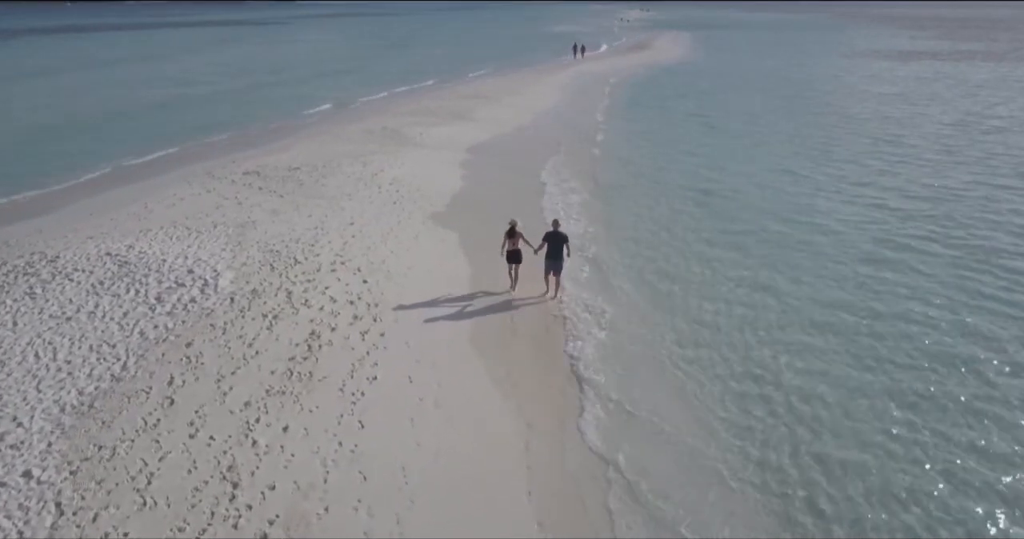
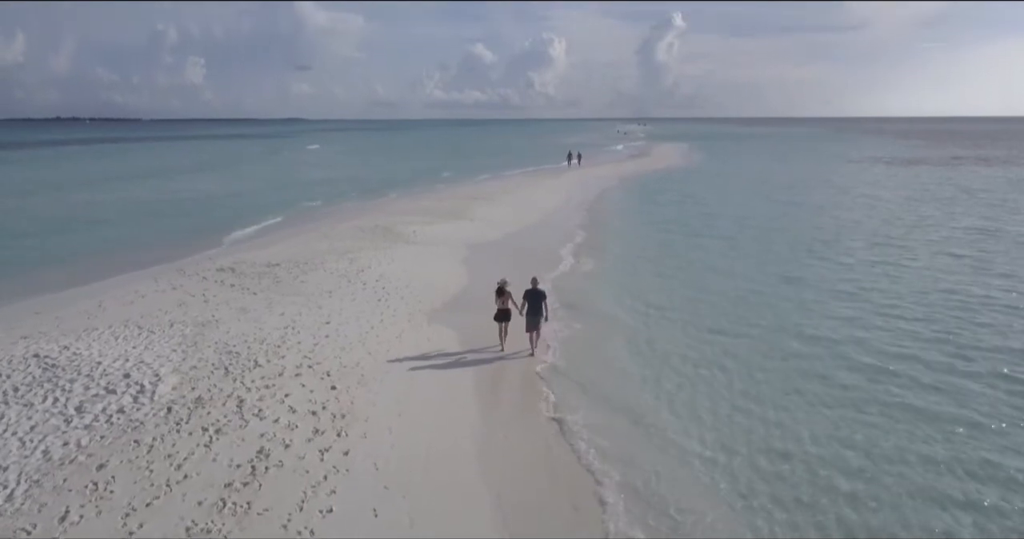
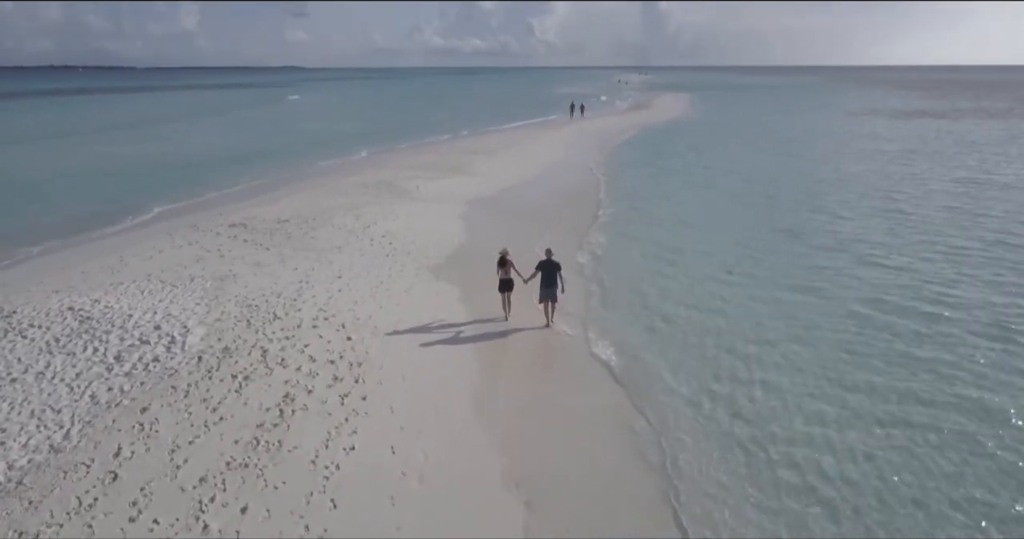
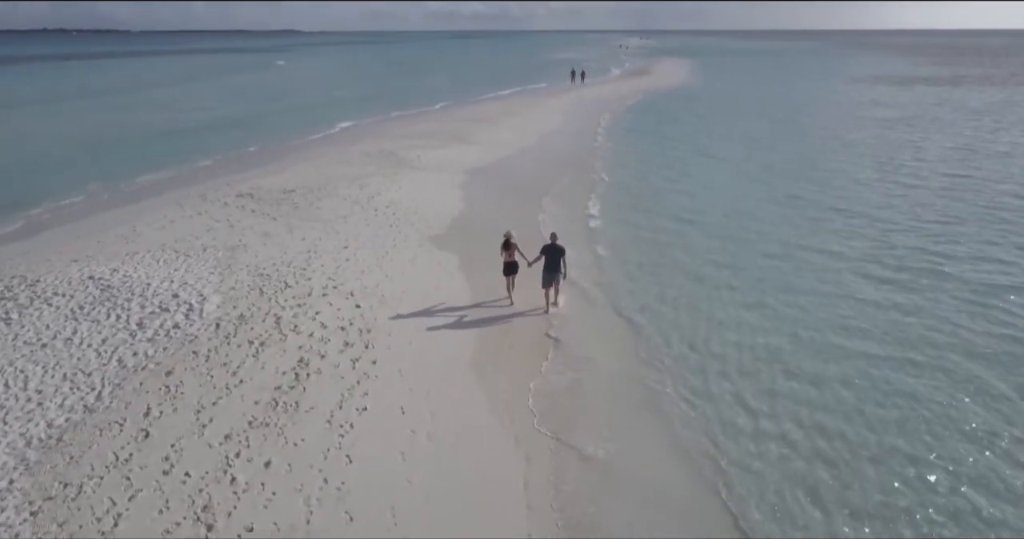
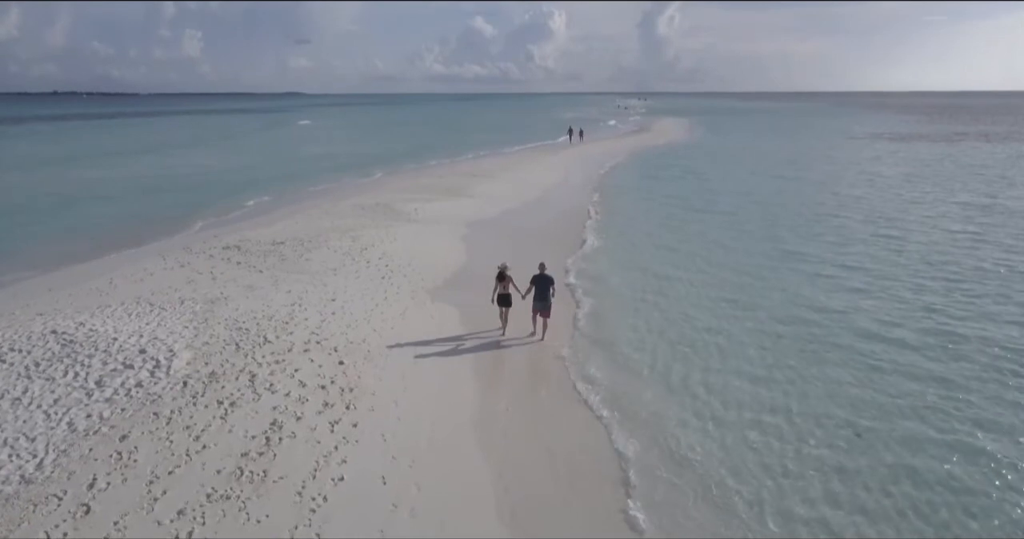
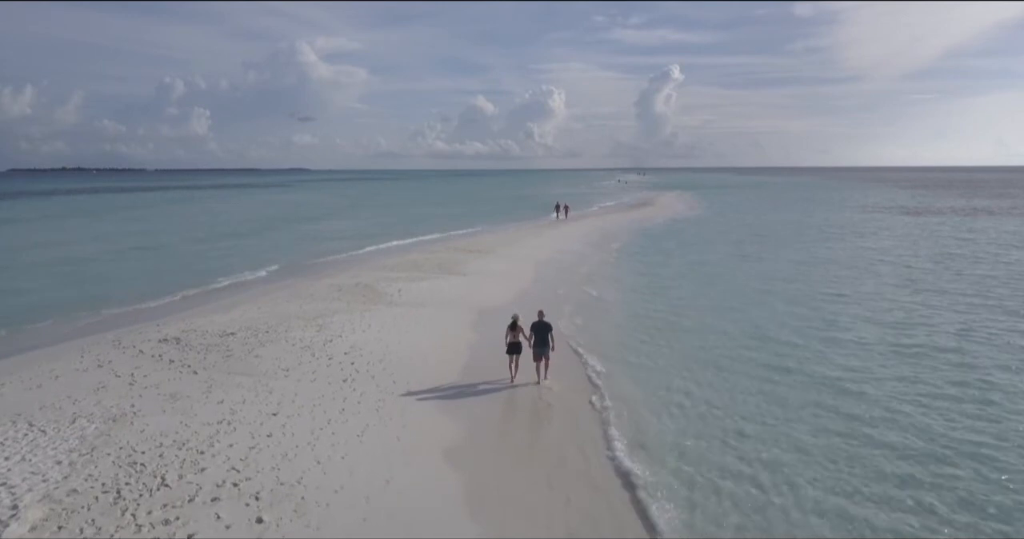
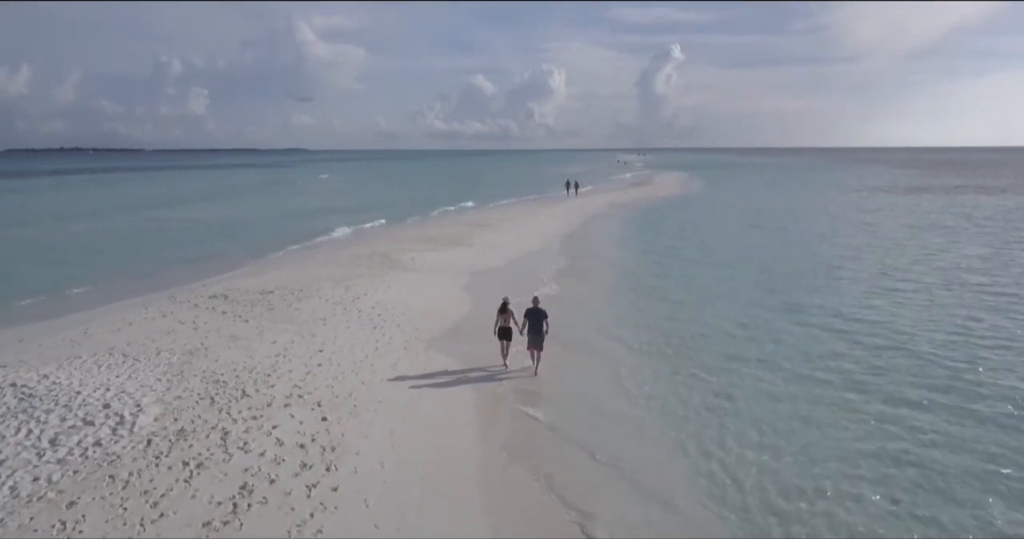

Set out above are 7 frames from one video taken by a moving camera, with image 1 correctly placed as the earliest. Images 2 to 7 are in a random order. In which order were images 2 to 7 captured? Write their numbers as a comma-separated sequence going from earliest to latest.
4, 3, 5, 2, 7, 6
